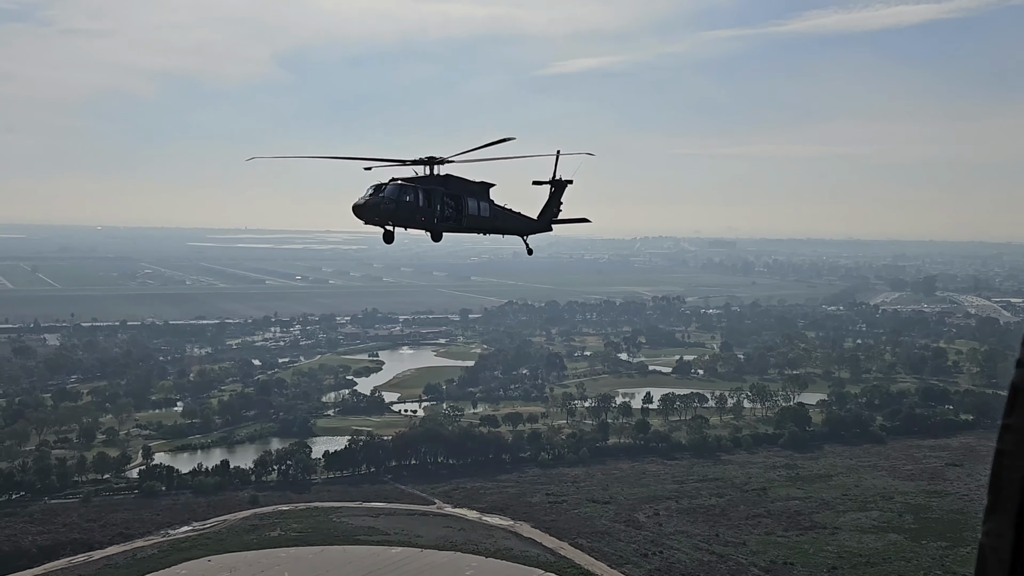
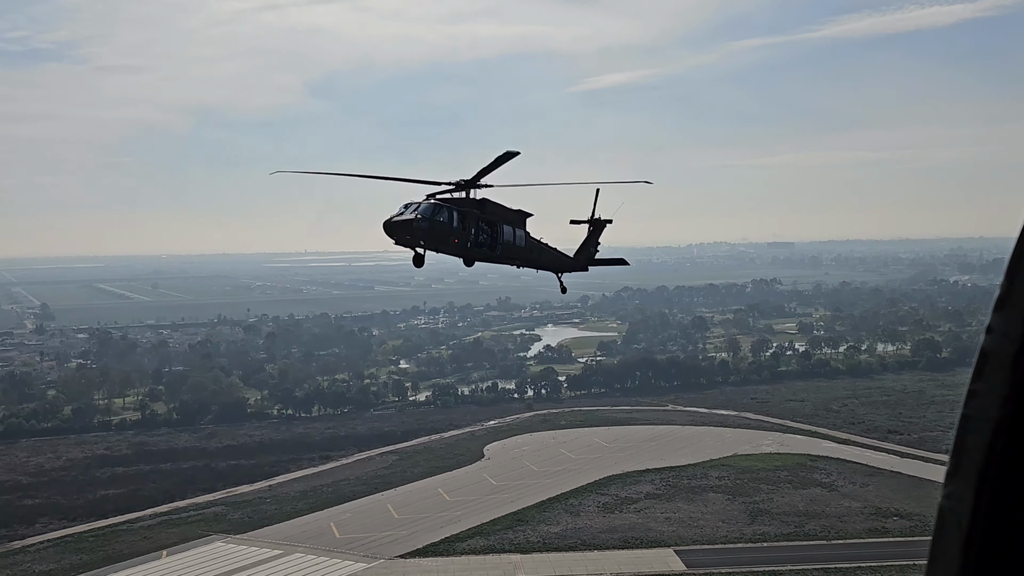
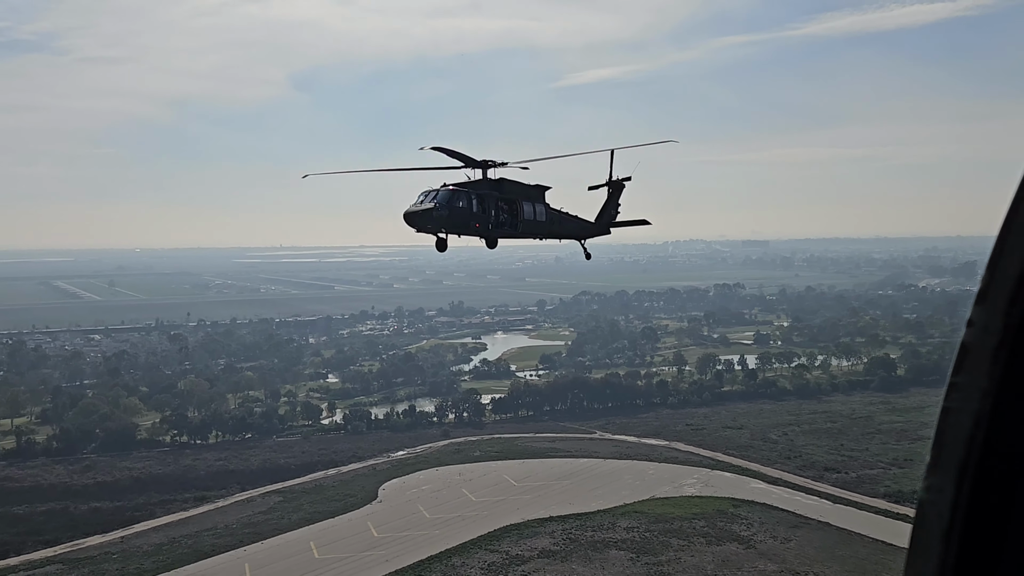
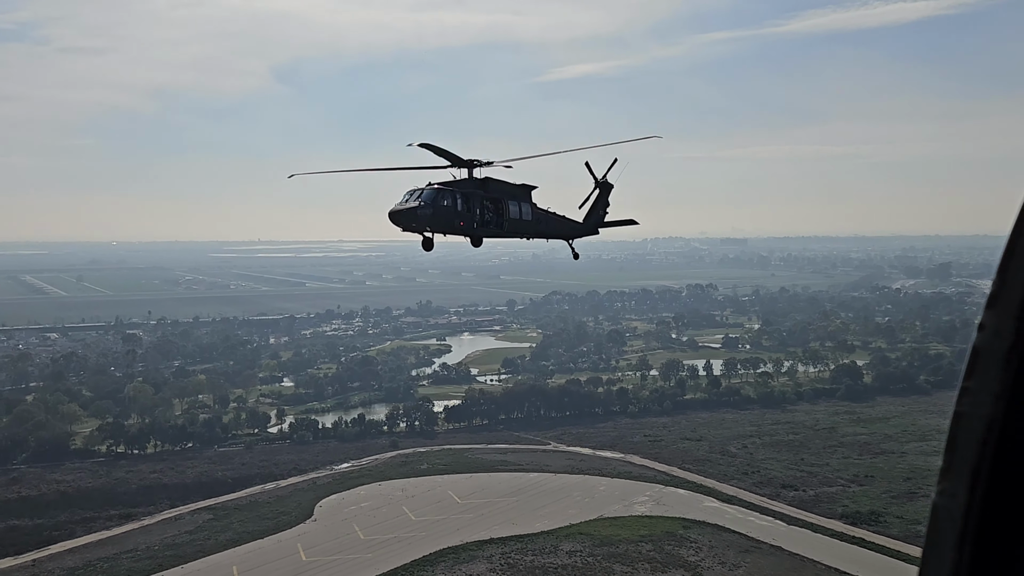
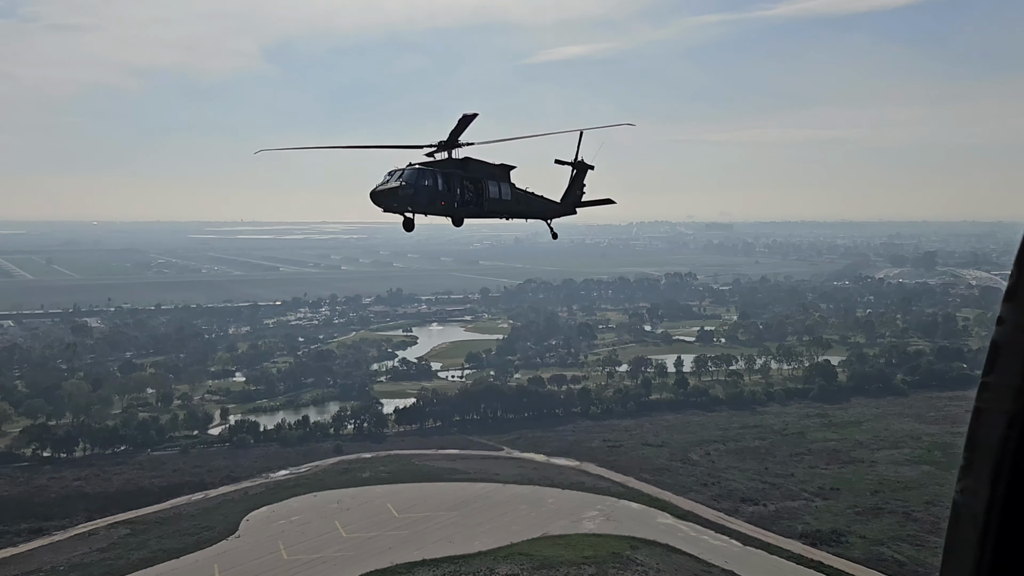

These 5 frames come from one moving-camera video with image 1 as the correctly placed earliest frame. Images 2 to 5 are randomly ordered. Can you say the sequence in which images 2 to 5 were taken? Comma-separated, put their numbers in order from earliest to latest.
5, 4, 3, 2
